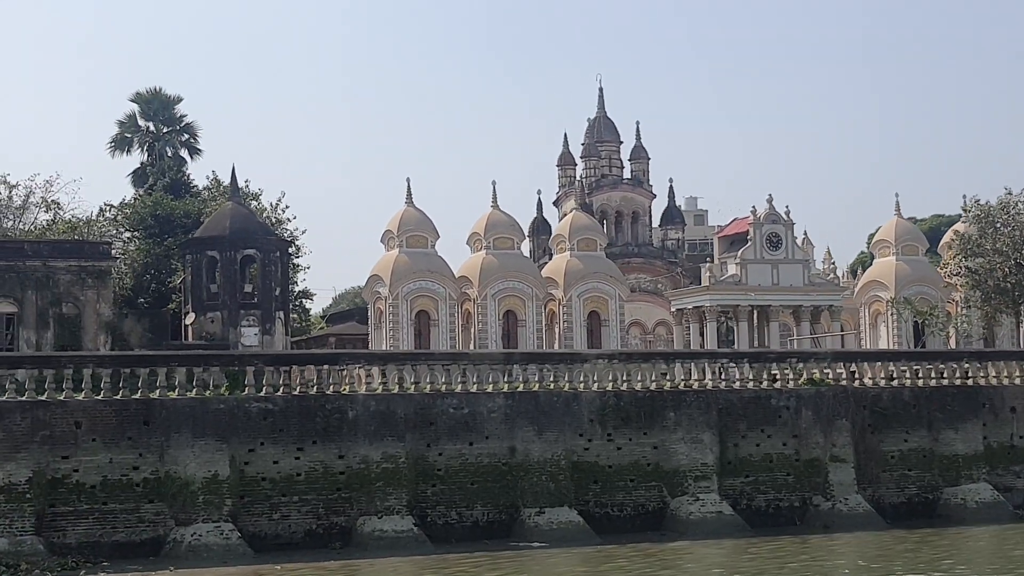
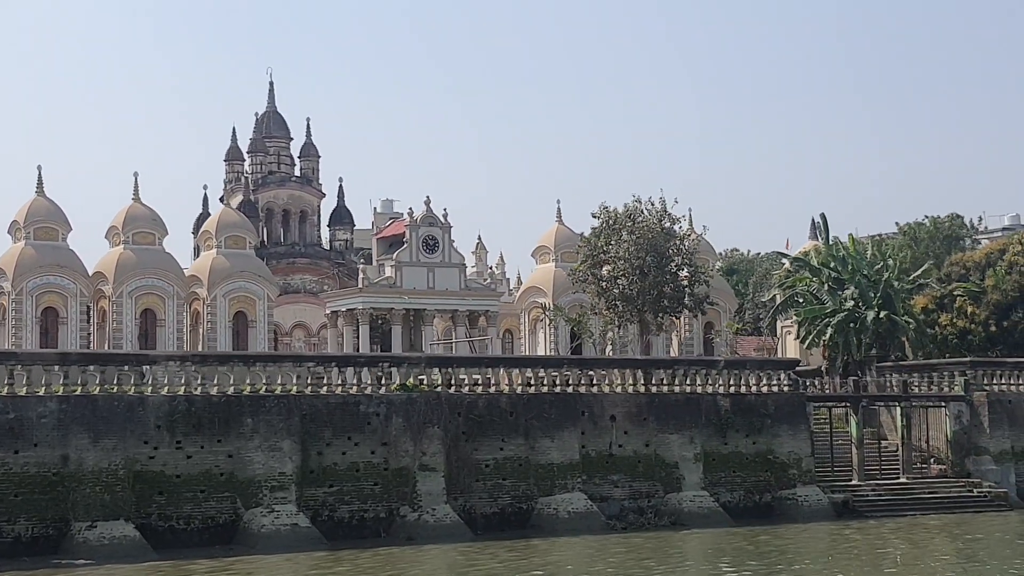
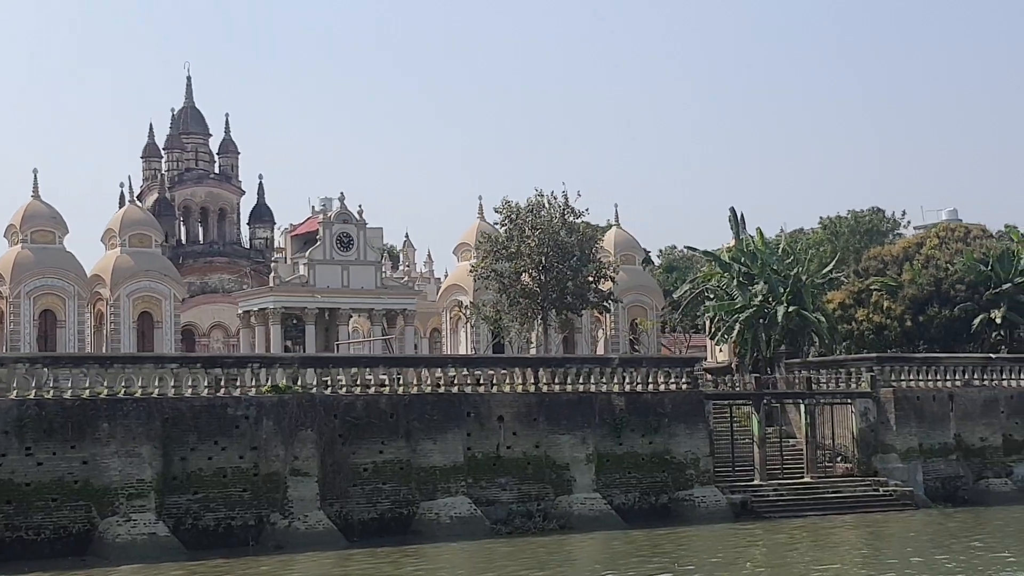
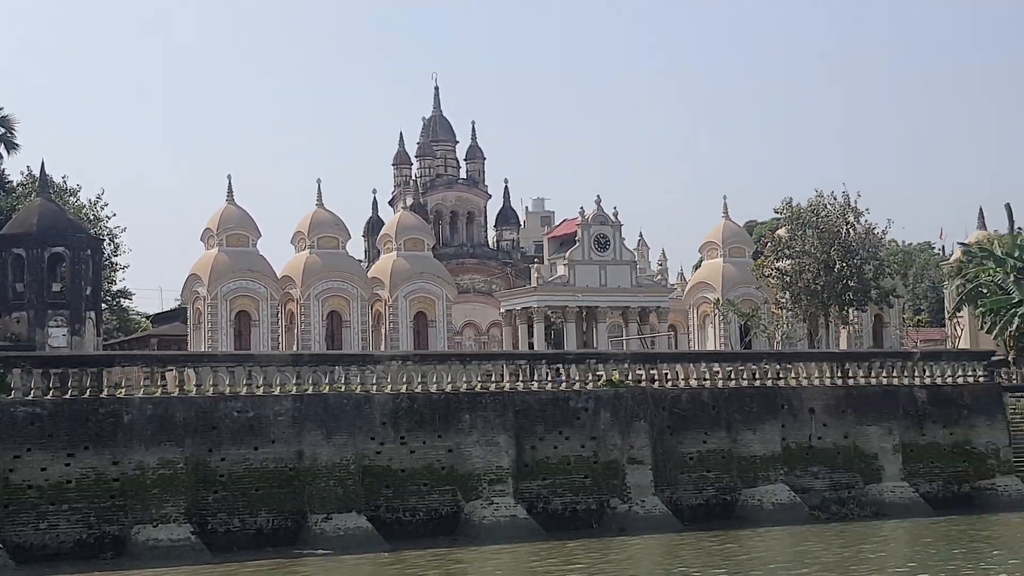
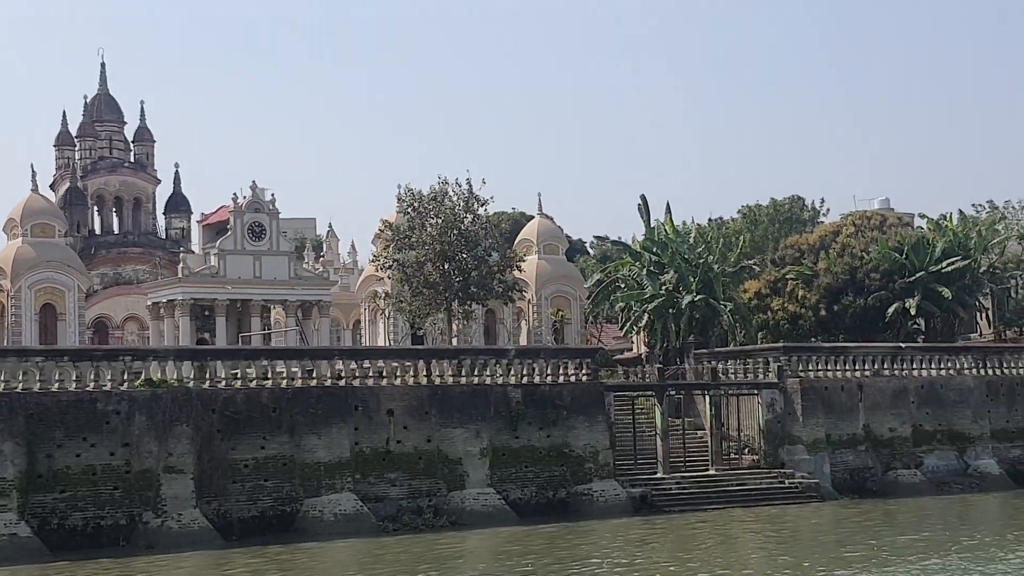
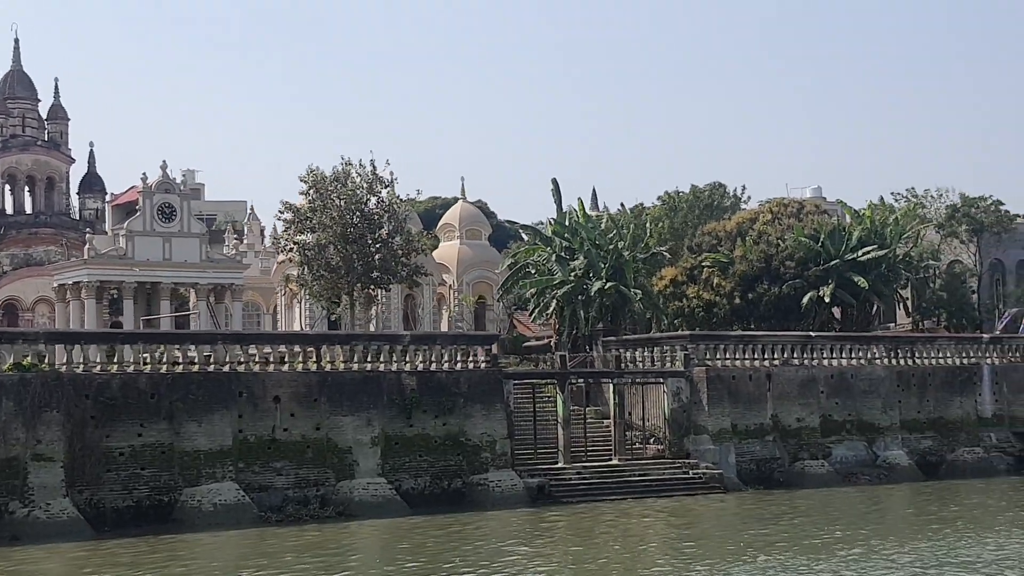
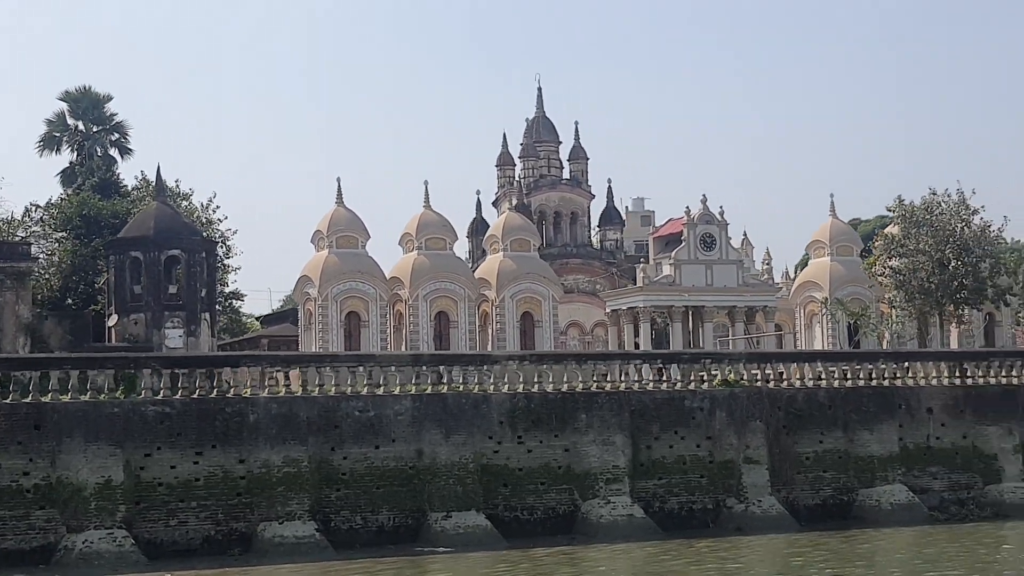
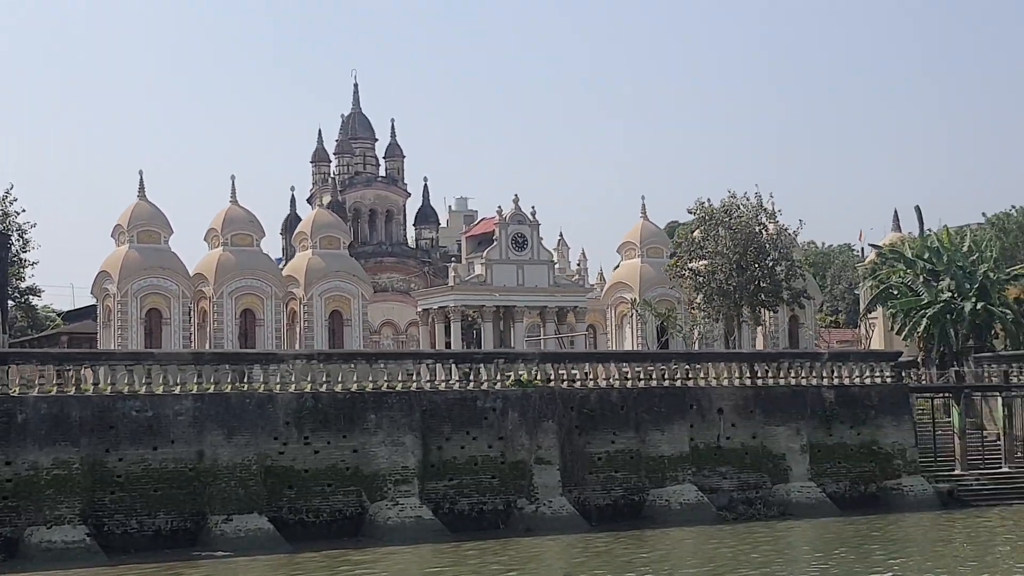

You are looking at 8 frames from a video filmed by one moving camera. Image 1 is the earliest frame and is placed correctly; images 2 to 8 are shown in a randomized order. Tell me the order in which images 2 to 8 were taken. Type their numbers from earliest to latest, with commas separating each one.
7, 4, 8, 2, 3, 5, 6
